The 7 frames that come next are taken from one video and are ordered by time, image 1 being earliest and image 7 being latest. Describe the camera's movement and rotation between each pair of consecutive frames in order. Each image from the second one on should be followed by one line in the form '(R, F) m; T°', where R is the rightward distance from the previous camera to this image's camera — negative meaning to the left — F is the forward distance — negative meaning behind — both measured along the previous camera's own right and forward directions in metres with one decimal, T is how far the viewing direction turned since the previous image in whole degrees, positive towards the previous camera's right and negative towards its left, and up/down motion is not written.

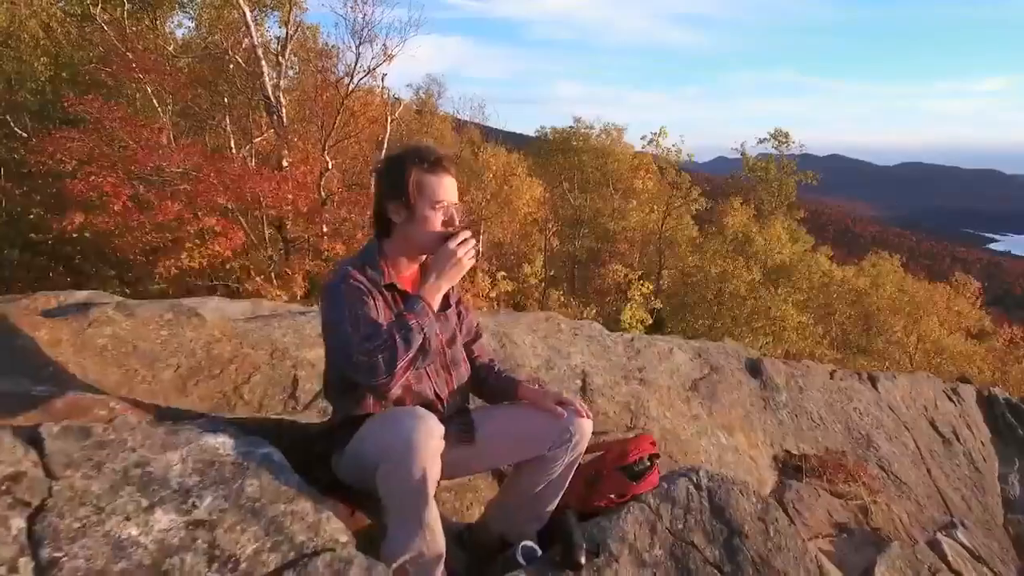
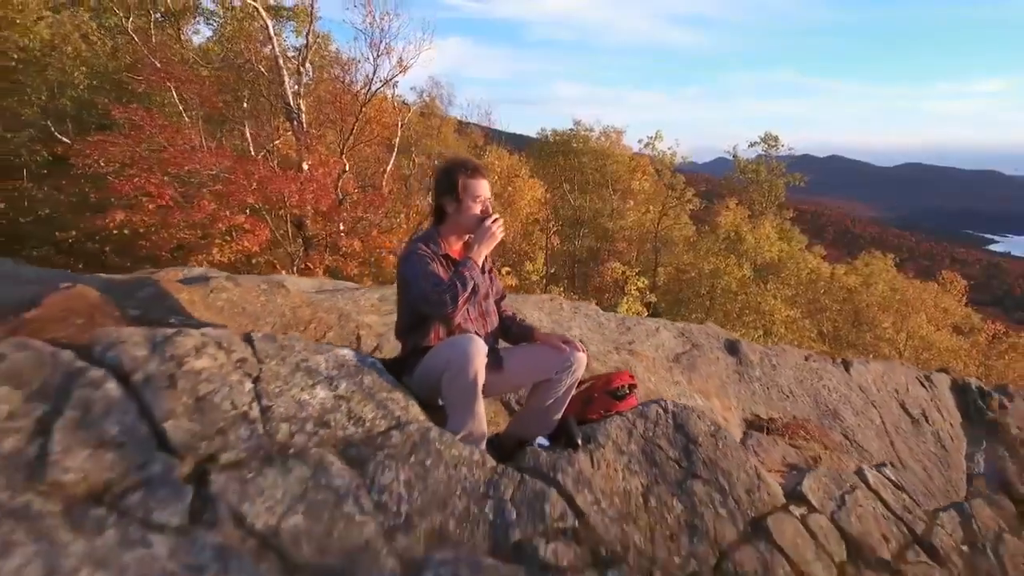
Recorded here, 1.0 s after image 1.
(-0.1, -0.8) m; 0°
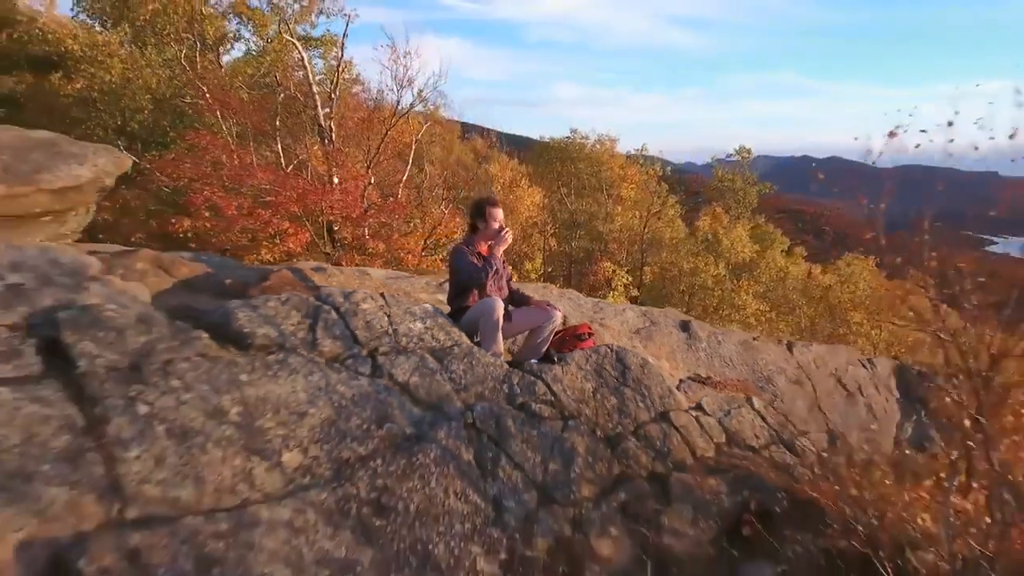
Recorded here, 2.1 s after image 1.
(0.0, -1.9) m; 0°
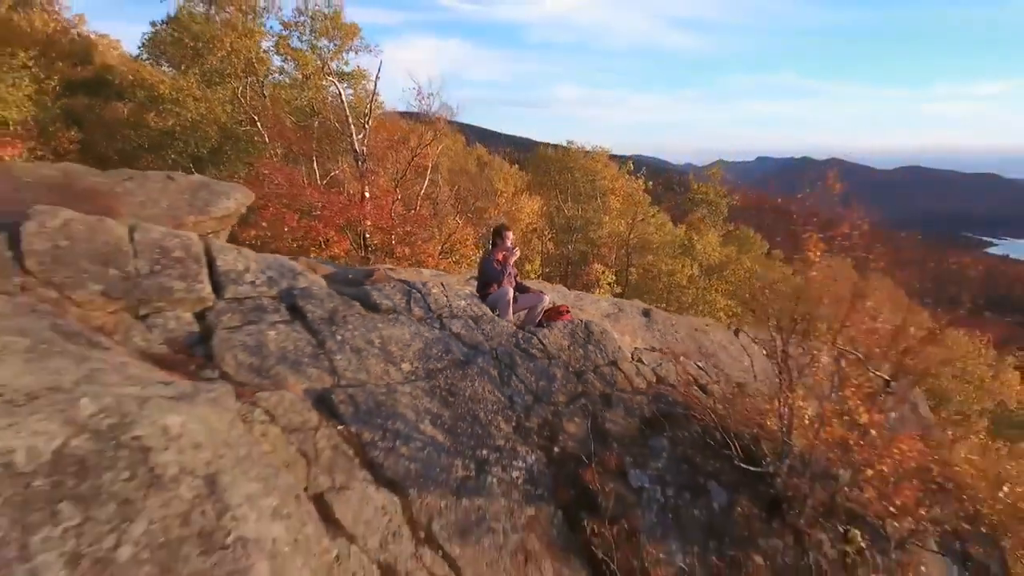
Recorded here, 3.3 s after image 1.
(-0.1, -2.7) m; 0°
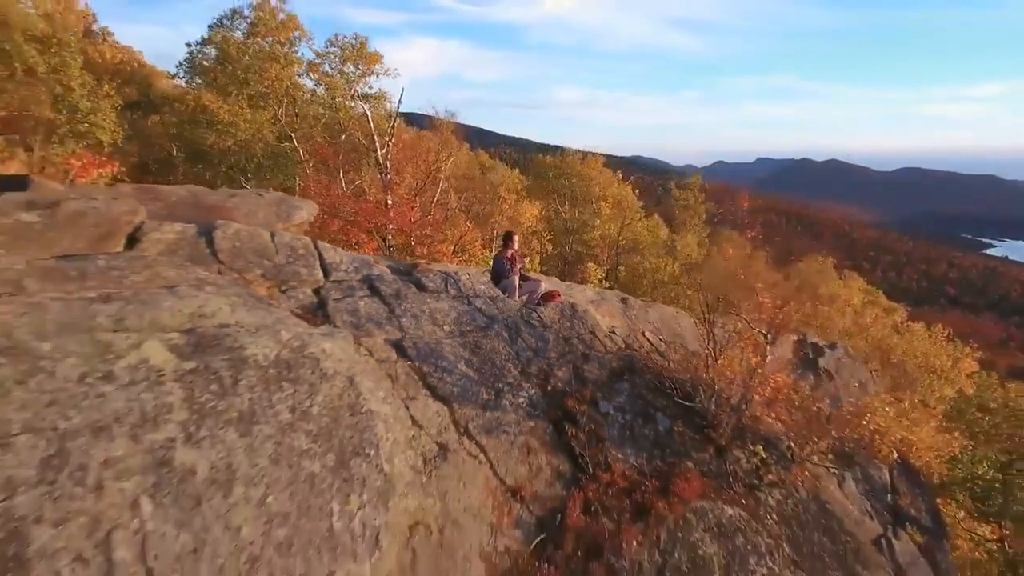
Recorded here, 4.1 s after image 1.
(-0.1, -2.6) m; 0°
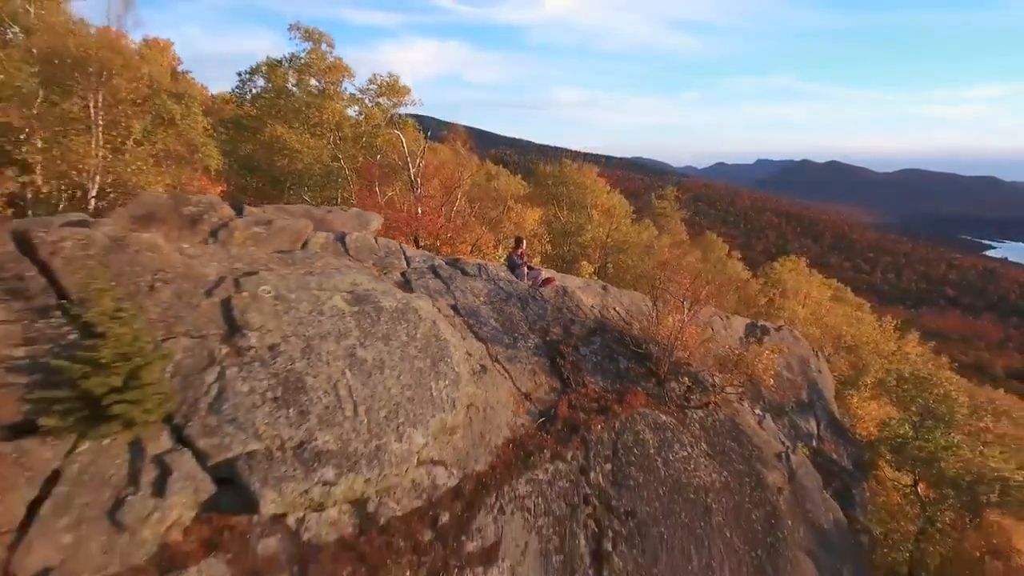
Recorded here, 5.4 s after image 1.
(-0.3, -4.6) m; 0°
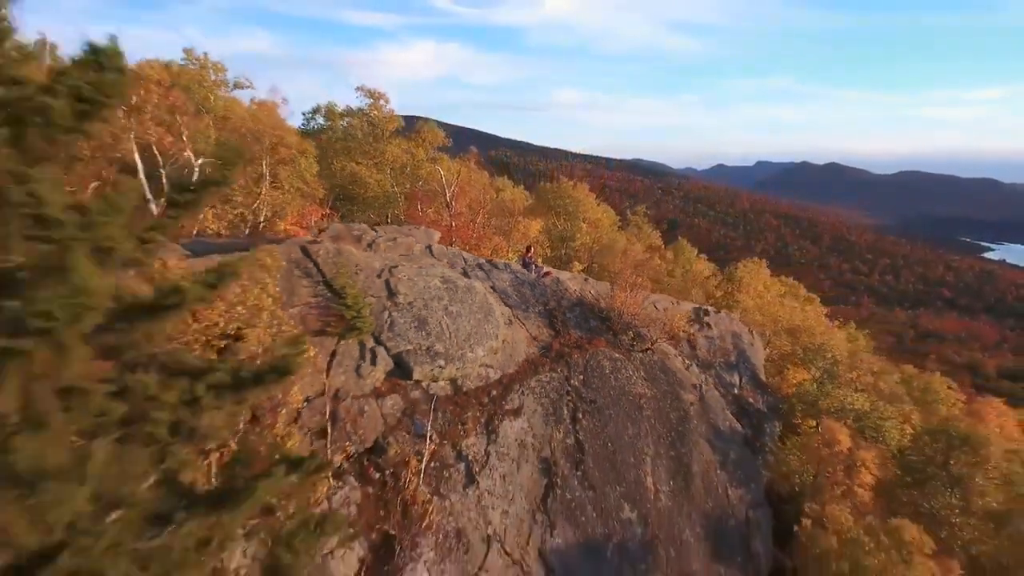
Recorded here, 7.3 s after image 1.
(-0.6, -8.8) m; 0°
